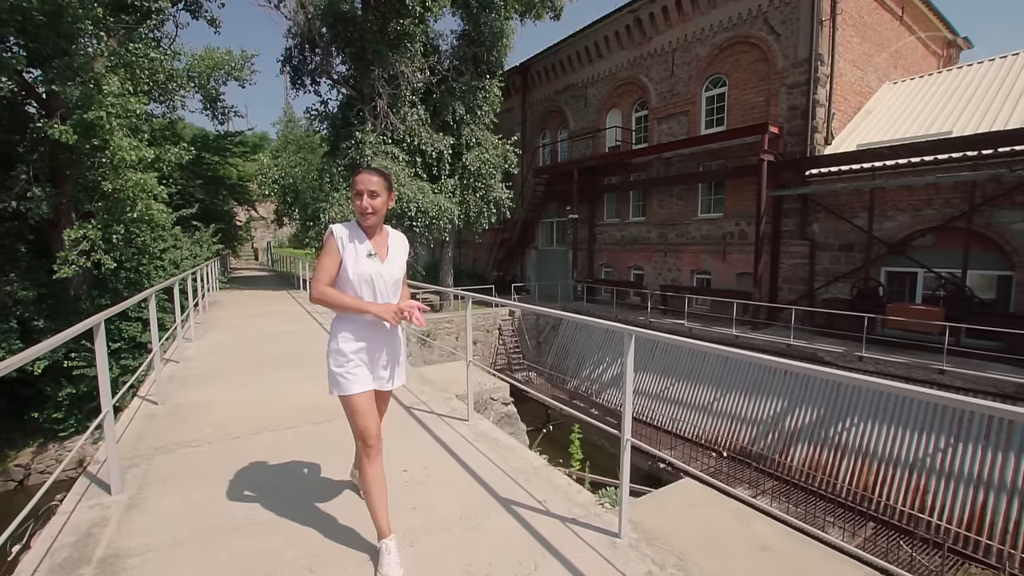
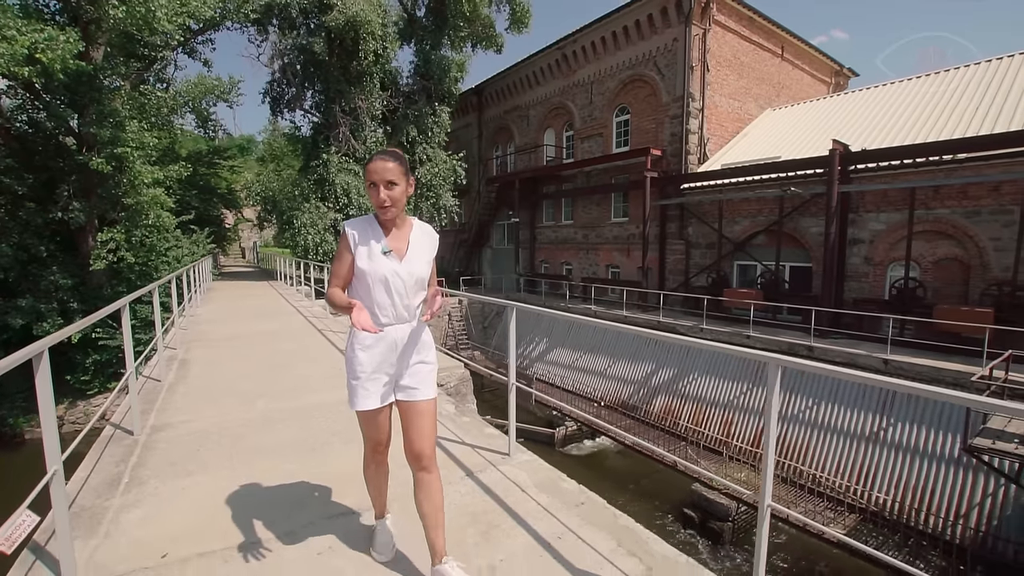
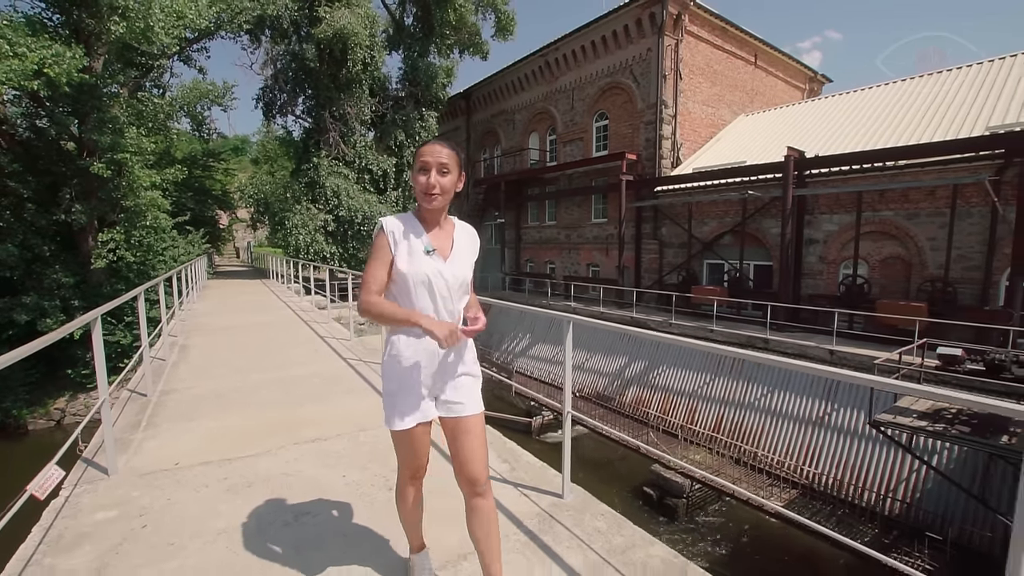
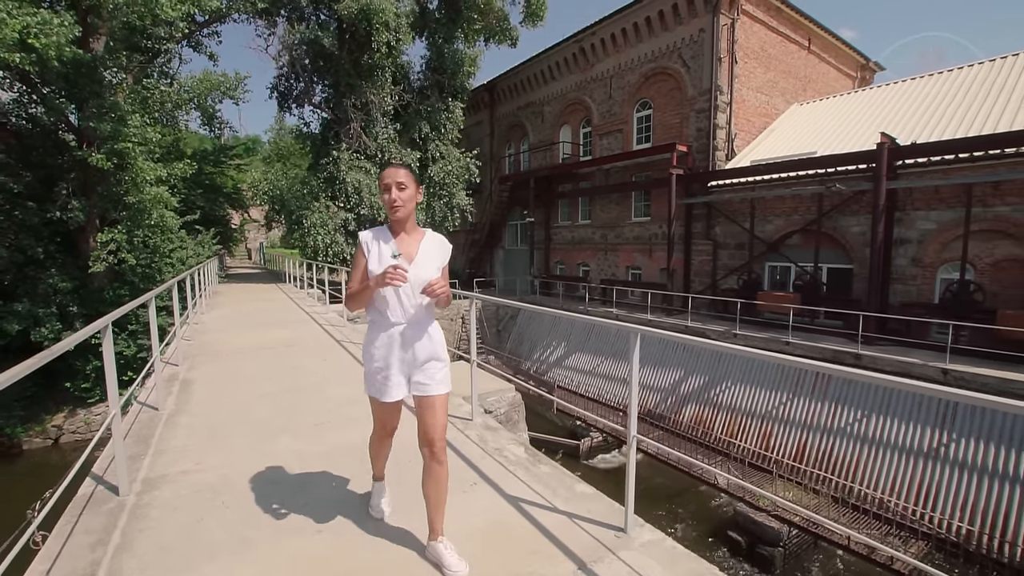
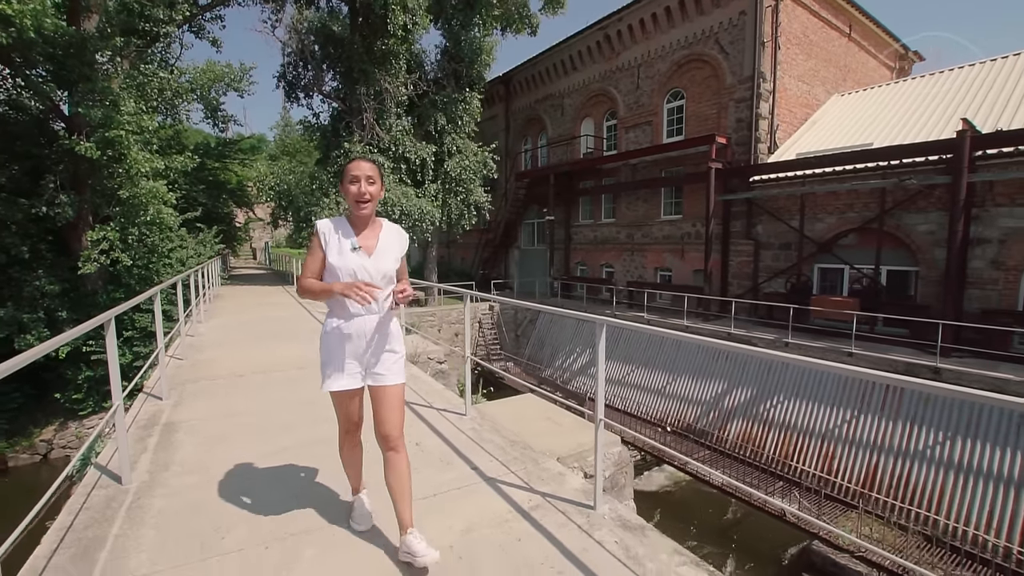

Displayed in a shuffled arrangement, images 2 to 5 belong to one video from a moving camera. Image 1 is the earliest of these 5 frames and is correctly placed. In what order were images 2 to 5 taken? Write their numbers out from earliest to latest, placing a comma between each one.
5, 4, 2, 3
